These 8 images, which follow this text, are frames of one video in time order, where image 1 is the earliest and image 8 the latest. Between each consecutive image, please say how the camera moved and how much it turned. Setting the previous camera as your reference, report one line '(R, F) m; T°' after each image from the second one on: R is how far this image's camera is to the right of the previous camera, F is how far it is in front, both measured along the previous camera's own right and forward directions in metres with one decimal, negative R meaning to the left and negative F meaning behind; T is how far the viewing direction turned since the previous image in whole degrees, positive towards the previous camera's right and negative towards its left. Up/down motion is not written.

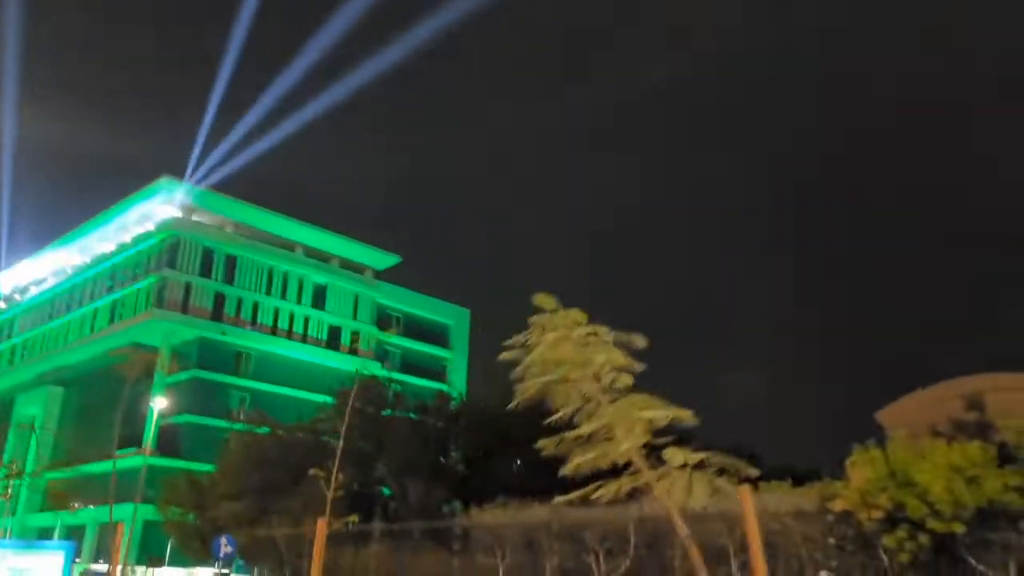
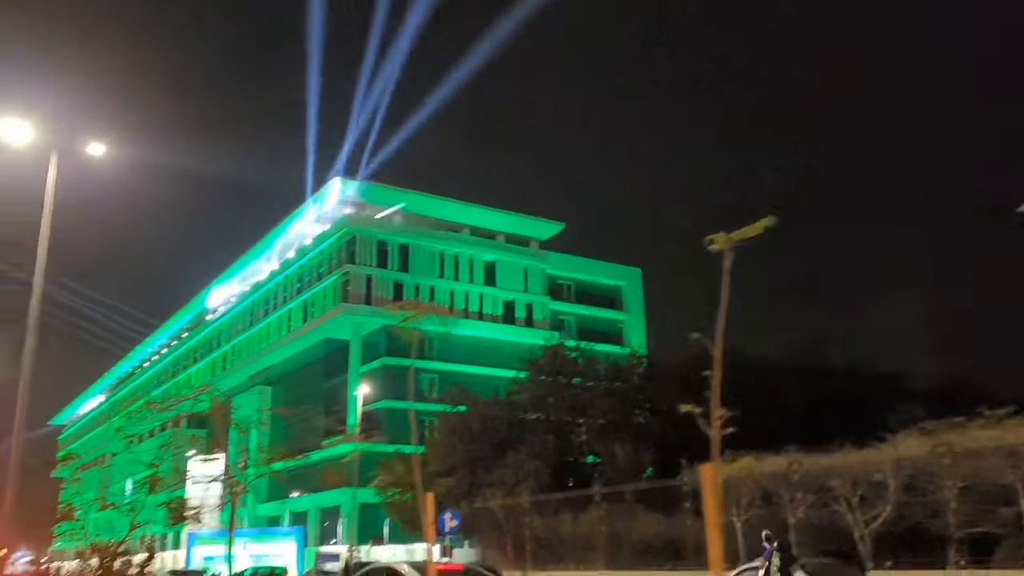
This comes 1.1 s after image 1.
(-1.0, +0.8) m; -11°
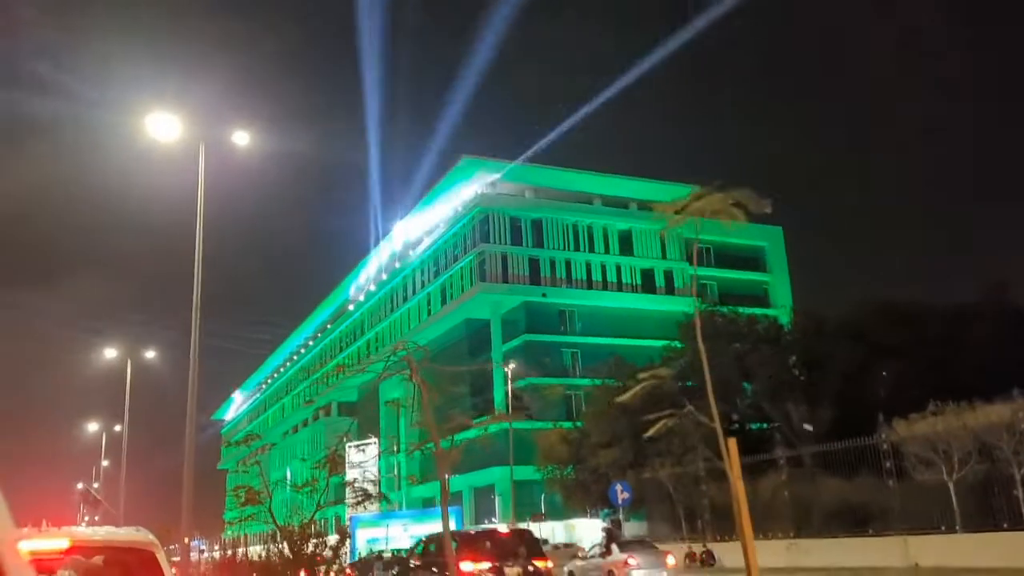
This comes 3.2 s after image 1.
(-0.9, +1.0) m; -8°
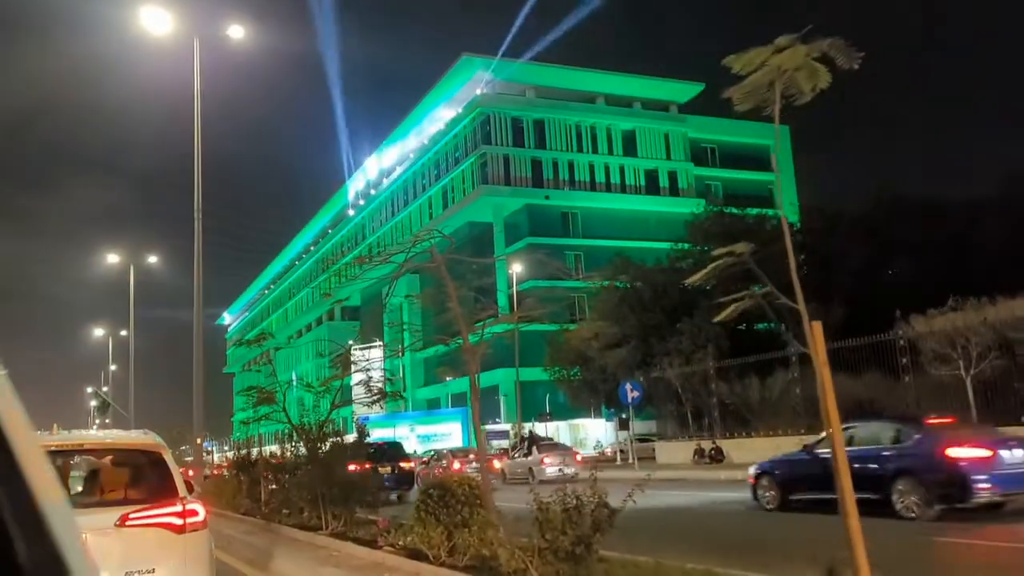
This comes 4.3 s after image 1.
(-0.2, +0.5) m; 0°
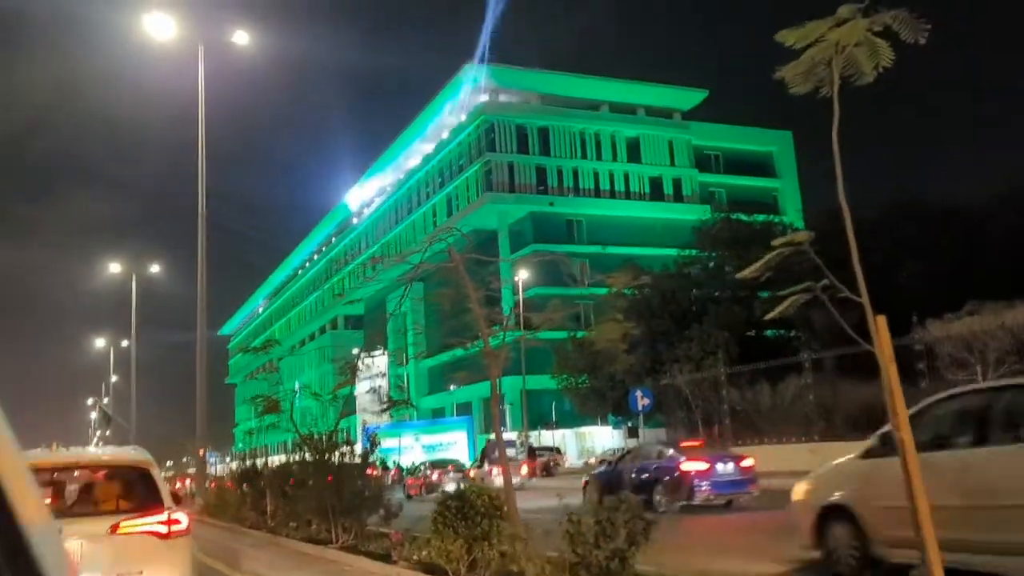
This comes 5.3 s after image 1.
(-0.1, +0.3) m; 0°
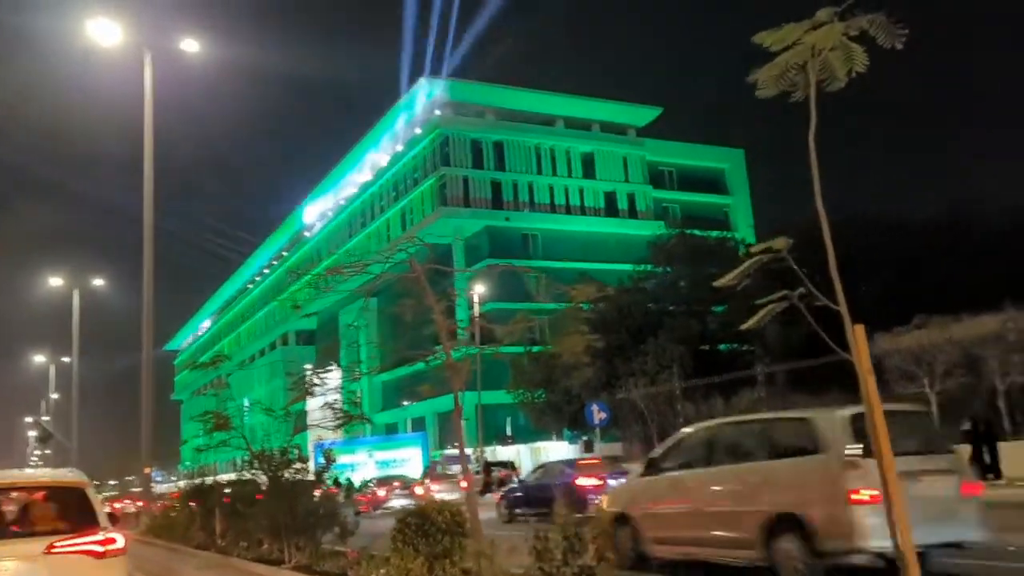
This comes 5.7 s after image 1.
(-0.1, +0.1) m; +3°
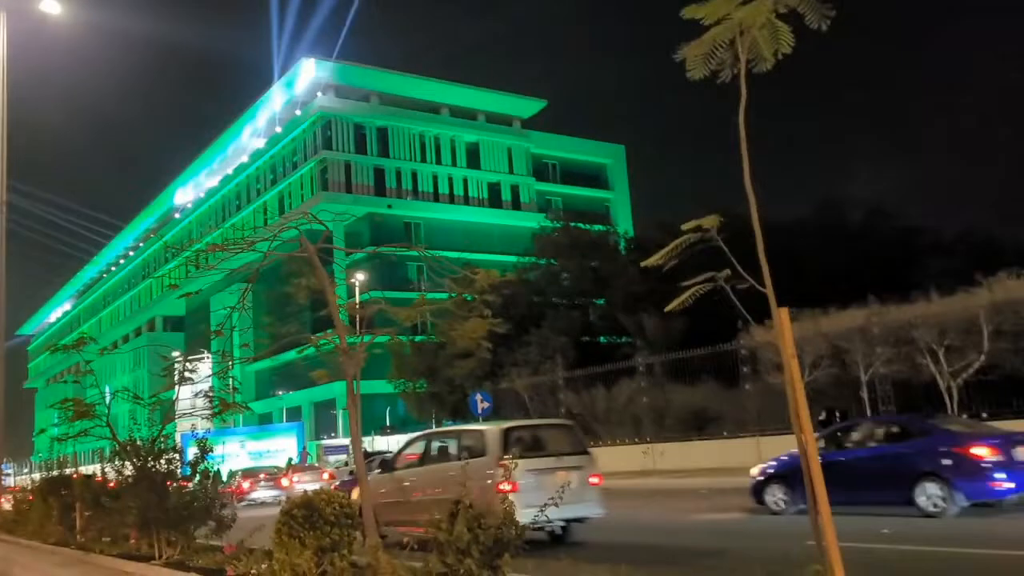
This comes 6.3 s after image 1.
(-0.1, +0.2) m; +8°
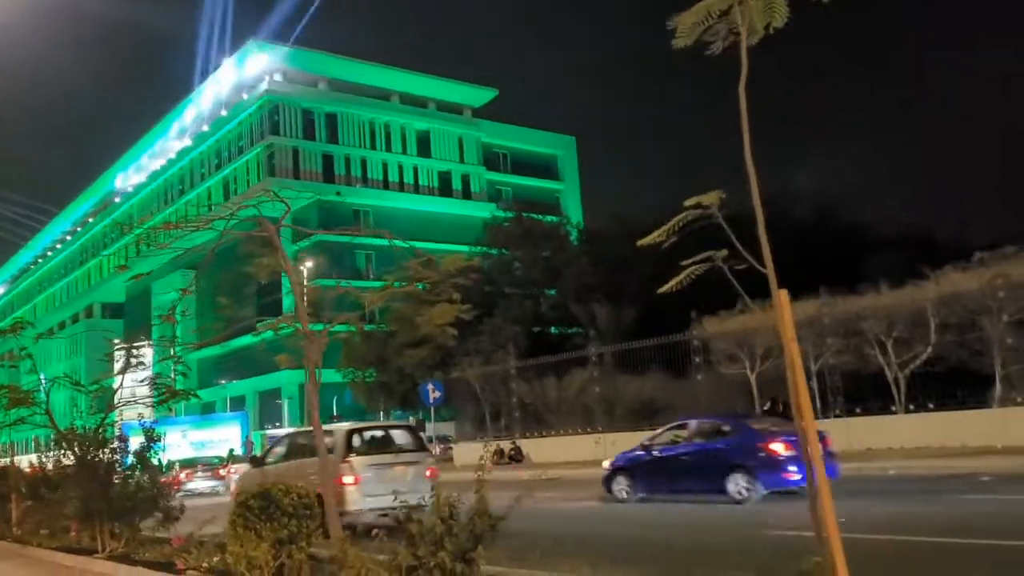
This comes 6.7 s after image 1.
(-0.1, +0.2) m; +3°
